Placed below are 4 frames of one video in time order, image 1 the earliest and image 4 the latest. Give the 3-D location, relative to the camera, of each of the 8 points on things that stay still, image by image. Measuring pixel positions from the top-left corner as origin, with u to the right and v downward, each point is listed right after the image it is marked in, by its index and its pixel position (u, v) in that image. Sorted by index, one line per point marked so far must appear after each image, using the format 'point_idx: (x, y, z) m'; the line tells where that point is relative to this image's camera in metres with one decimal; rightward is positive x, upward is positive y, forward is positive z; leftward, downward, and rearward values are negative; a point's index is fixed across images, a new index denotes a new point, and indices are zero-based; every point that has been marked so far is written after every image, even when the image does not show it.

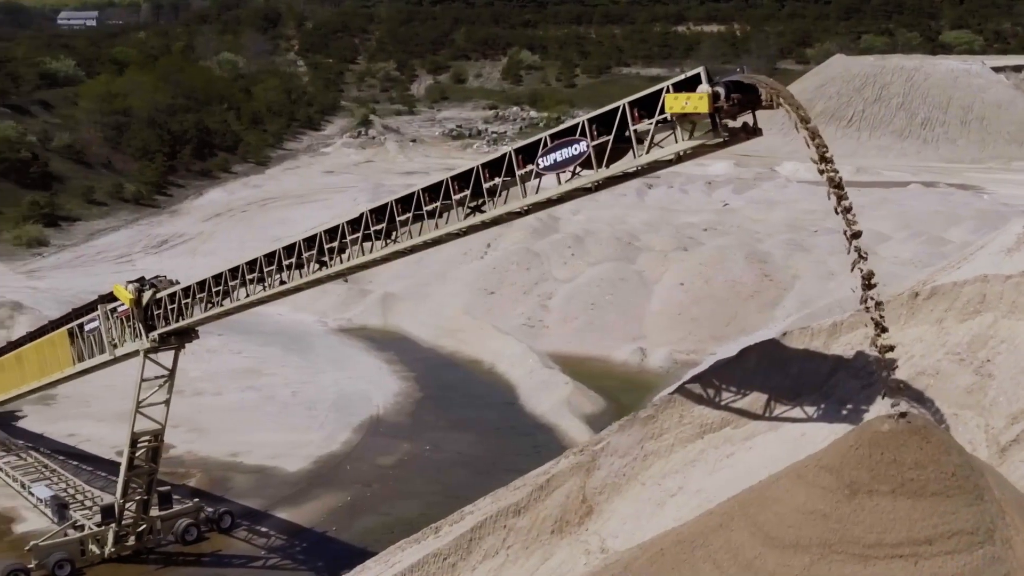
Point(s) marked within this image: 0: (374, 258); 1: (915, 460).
0: (-1.4, +0.3, +13.0) m
1: (+2.7, -1.2, +8.7) m
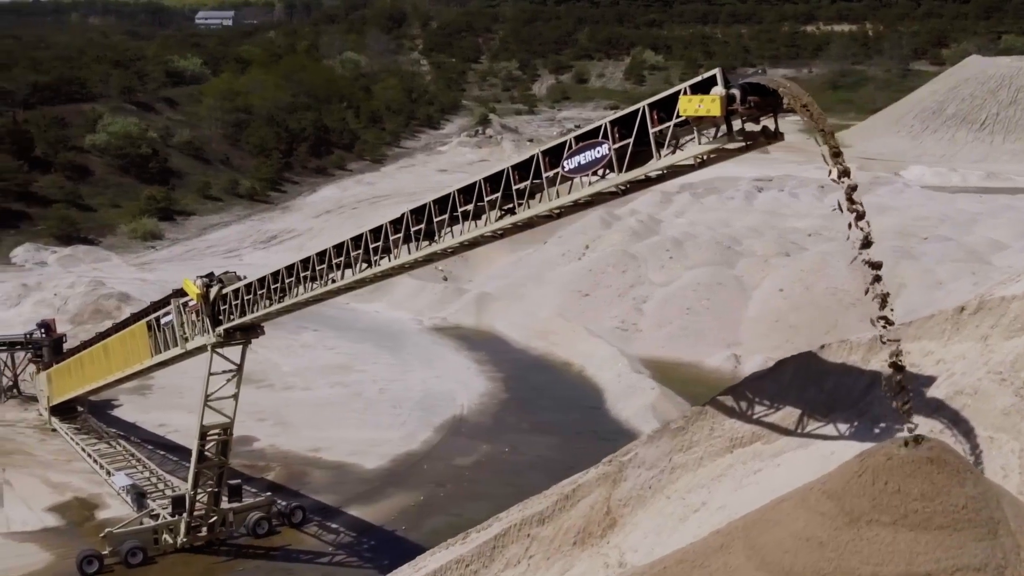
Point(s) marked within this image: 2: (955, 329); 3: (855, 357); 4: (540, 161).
0: (-1.0, +0.3, +12.9) m
1: (+2.5, -1.3, +8.2) m
2: (+3.7, -0.3, +11.0) m
3: (+3.0, -0.6, +11.6) m
4: (+0.2, +1.1, +11.1) m
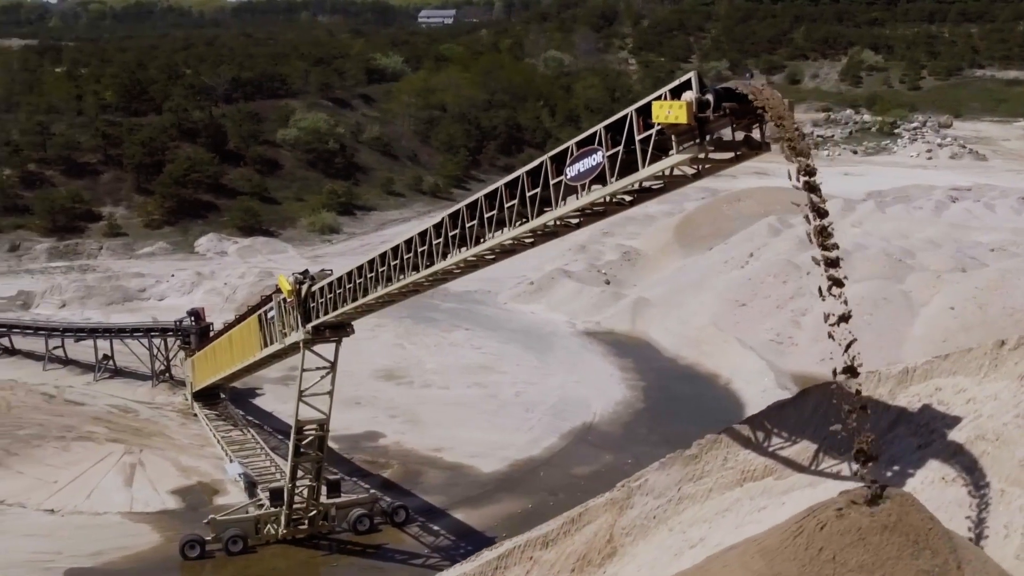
0: (-0.6, +0.2, +12.6) m
1: (+1.9, -1.4, +7.3) m
2: (+3.6, -0.6, +9.9) m
3: (+3.0, -0.8, +10.6) m
4: (+0.3, +1.0, +10.6) m
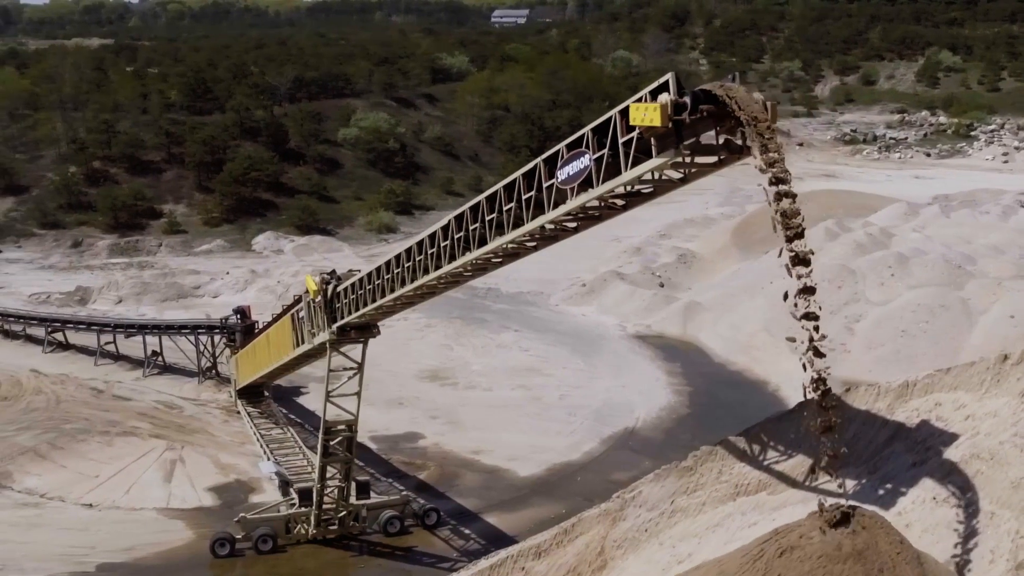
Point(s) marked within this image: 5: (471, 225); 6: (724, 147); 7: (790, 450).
0: (-0.5, +0.2, +12.4) m
1: (+1.6, -1.5, +7.0) m
2: (+3.5, -0.7, +9.4) m
3: (+3.0, -0.9, +10.2) m
4: (+0.2, +0.9, +10.4) m
5: (-0.3, +0.6, +12.1) m
6: (+1.3, +0.9, +8.4) m
7: (+2.2, -1.3, +10.2) m
